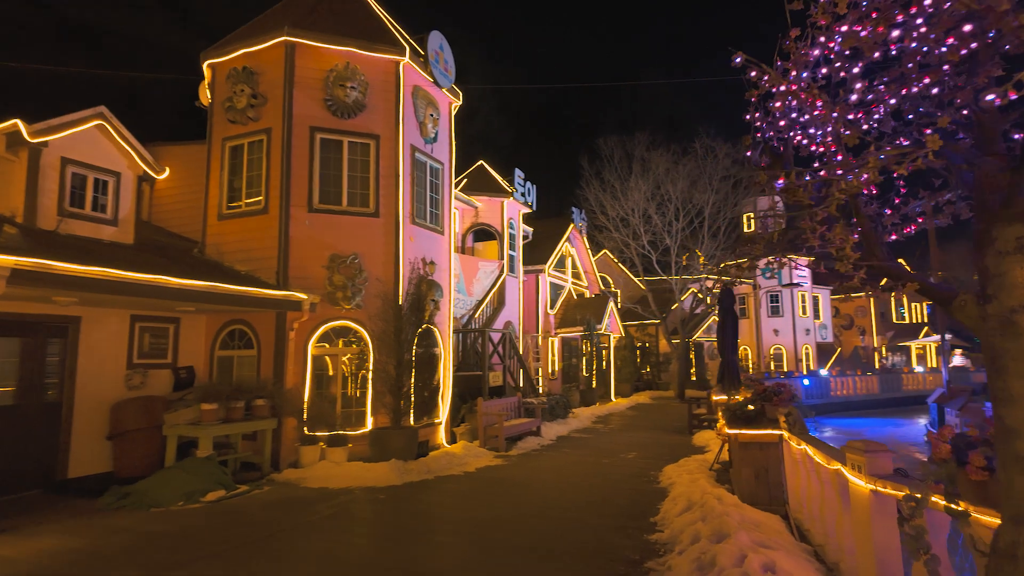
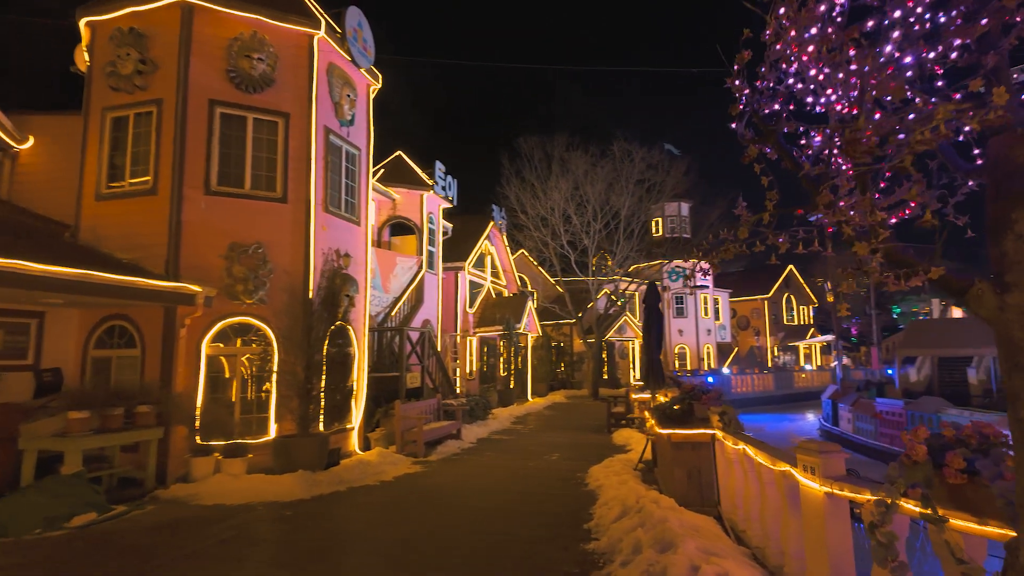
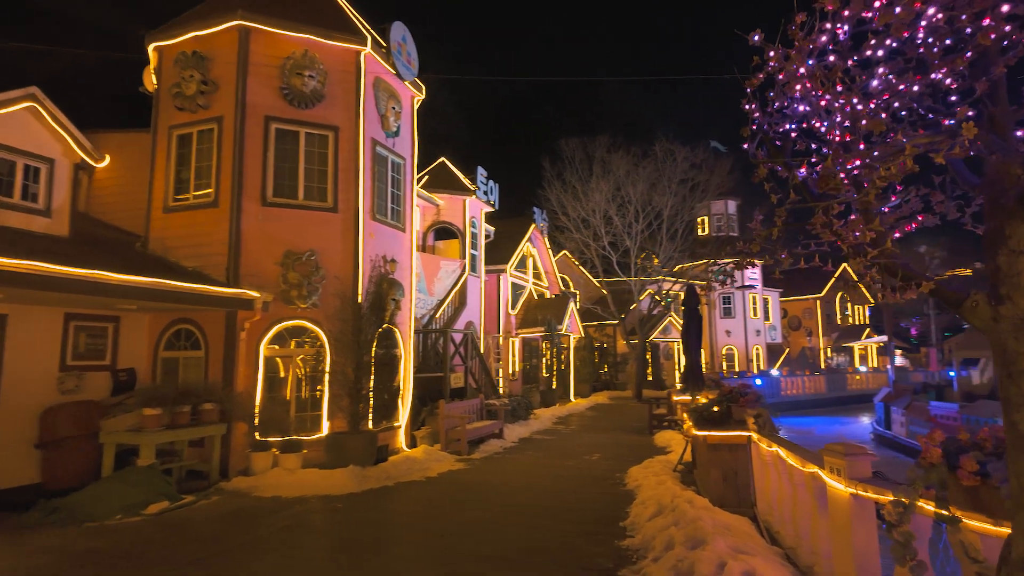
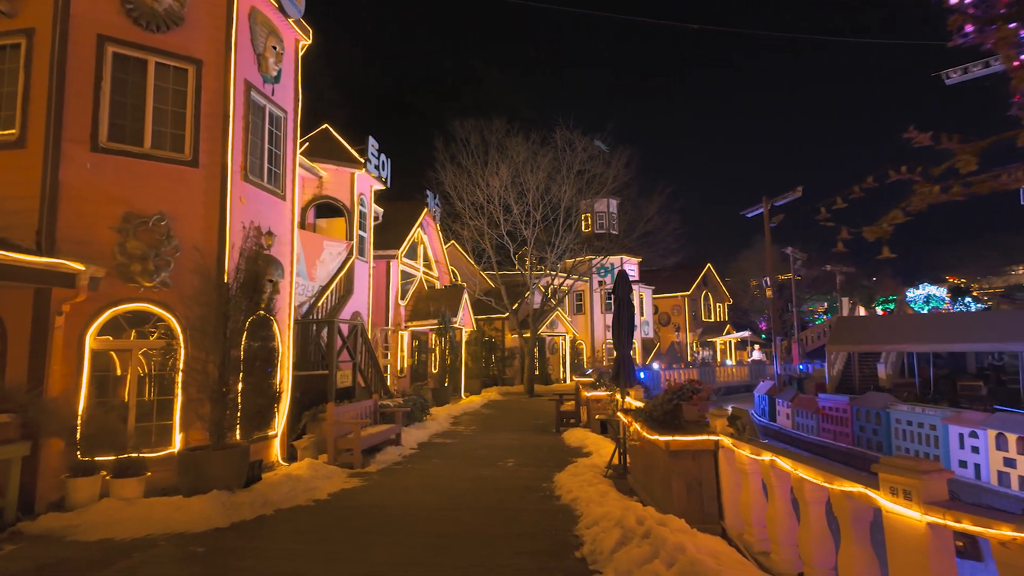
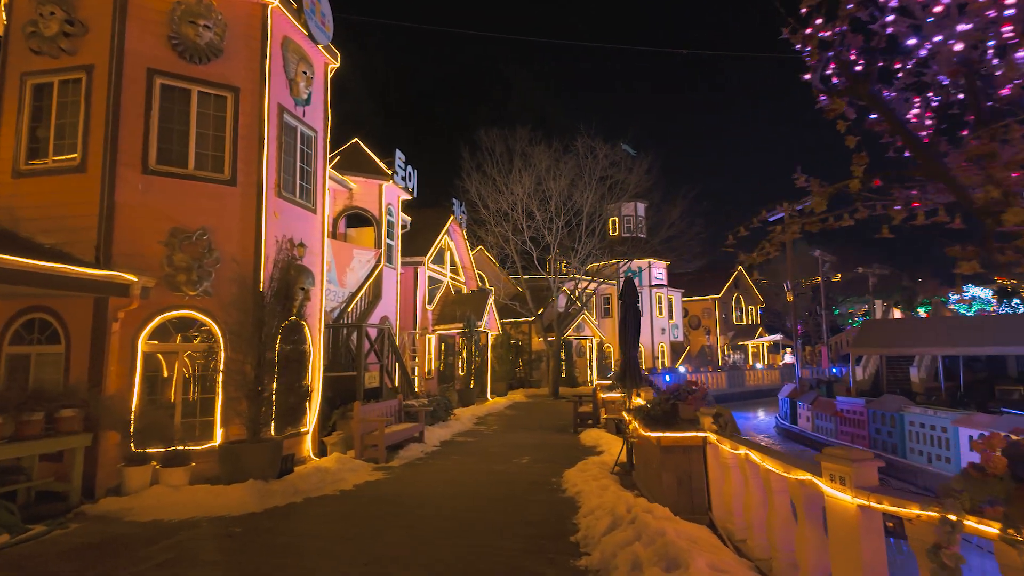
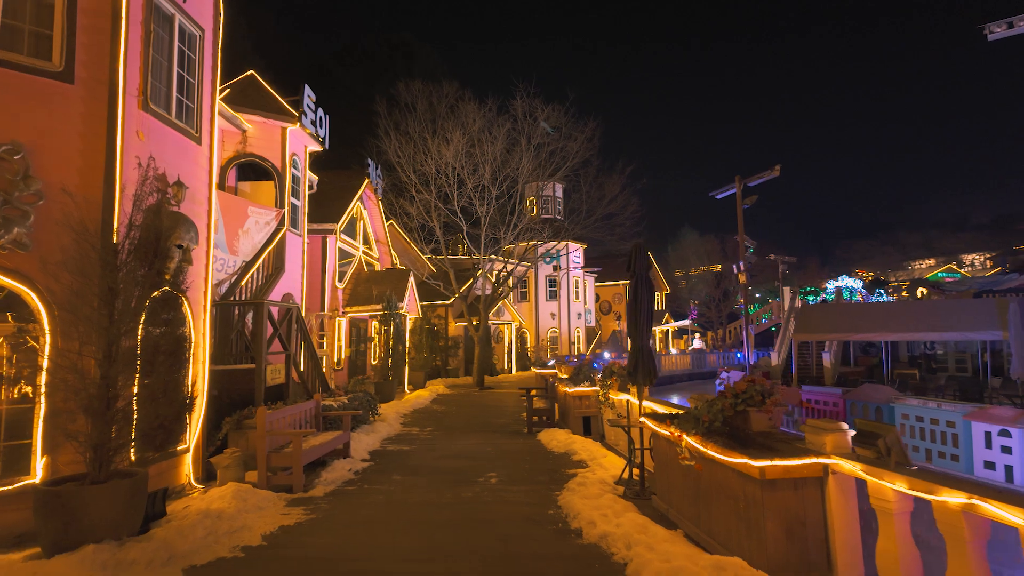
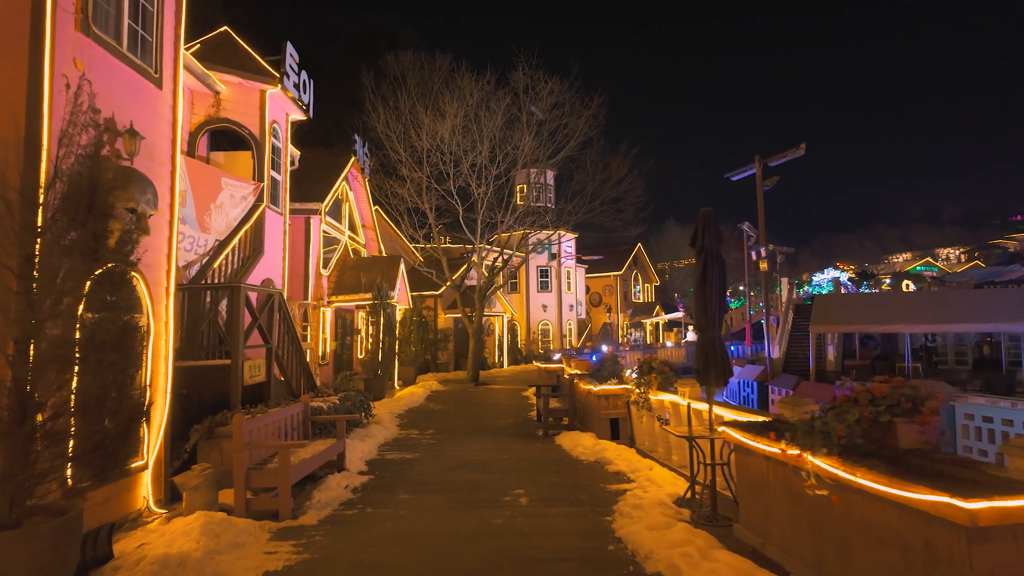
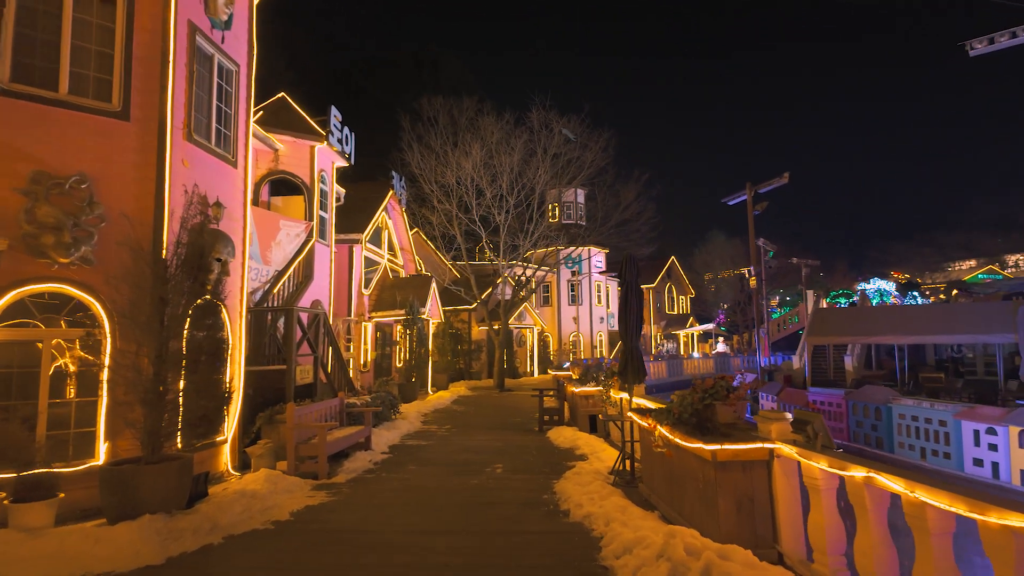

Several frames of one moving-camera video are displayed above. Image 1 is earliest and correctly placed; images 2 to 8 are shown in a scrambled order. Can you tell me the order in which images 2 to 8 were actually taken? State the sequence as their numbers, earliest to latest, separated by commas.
3, 2, 5, 4, 8, 6, 7
